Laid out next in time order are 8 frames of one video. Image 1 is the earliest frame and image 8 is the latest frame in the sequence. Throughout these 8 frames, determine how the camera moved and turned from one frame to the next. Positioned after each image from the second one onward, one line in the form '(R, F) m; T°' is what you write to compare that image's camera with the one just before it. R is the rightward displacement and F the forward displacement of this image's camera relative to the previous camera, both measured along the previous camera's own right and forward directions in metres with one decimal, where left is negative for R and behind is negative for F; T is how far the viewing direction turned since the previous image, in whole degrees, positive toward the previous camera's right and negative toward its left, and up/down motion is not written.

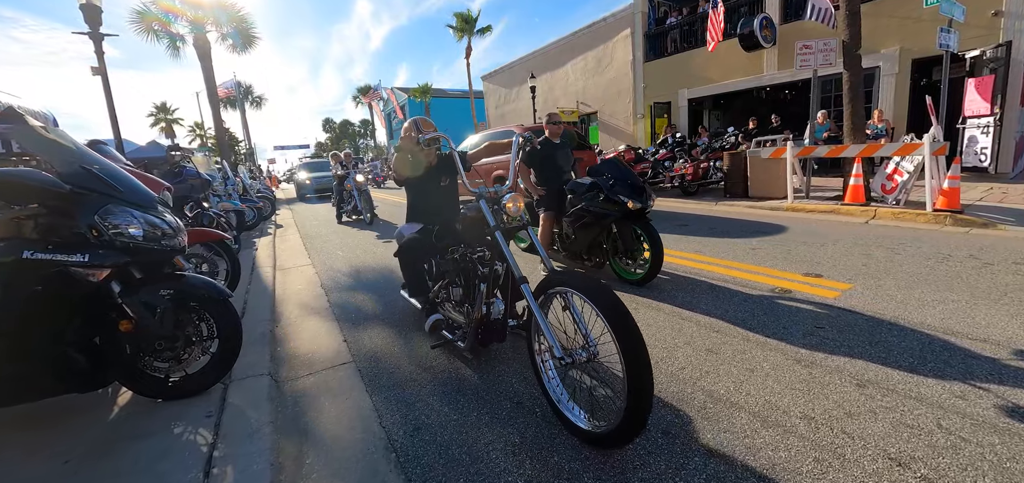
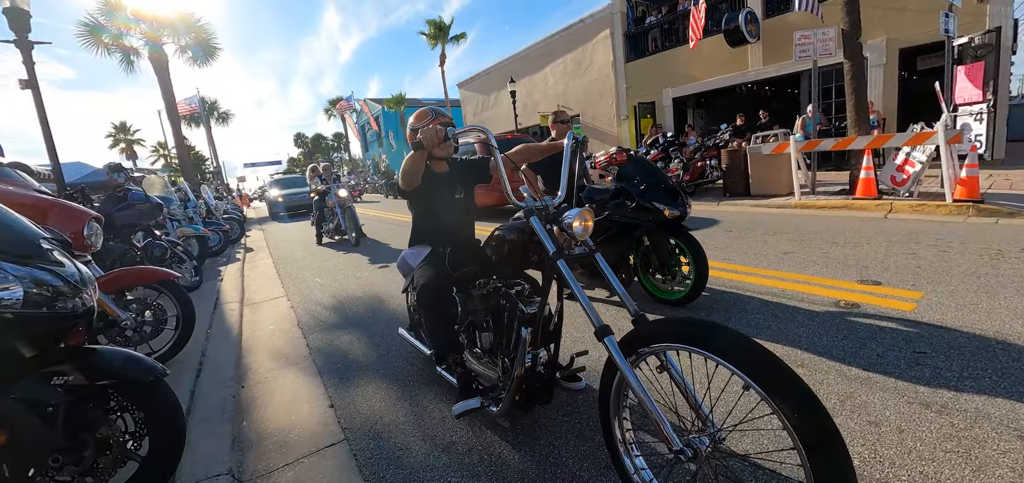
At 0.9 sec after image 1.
(-0.3, +0.7) m; +3°
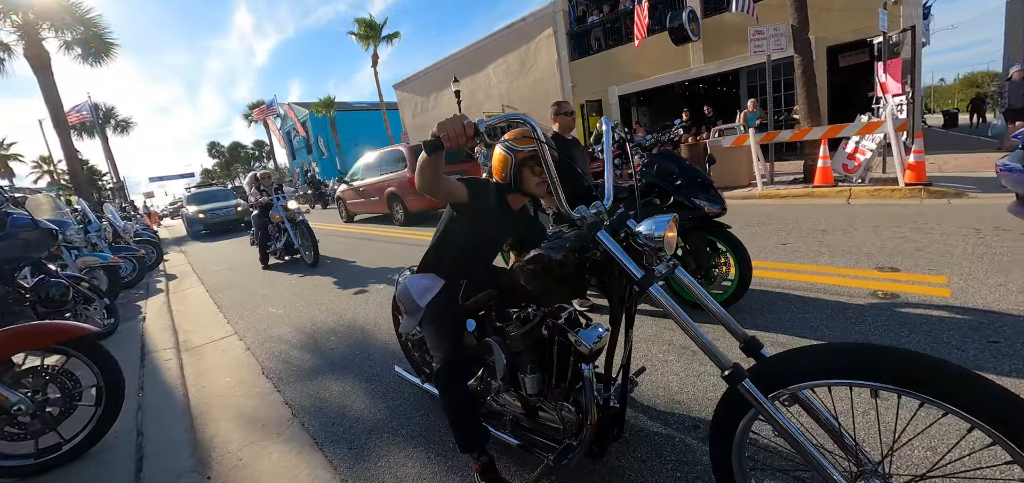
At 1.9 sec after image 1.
(-0.5, +0.6) m; +8°
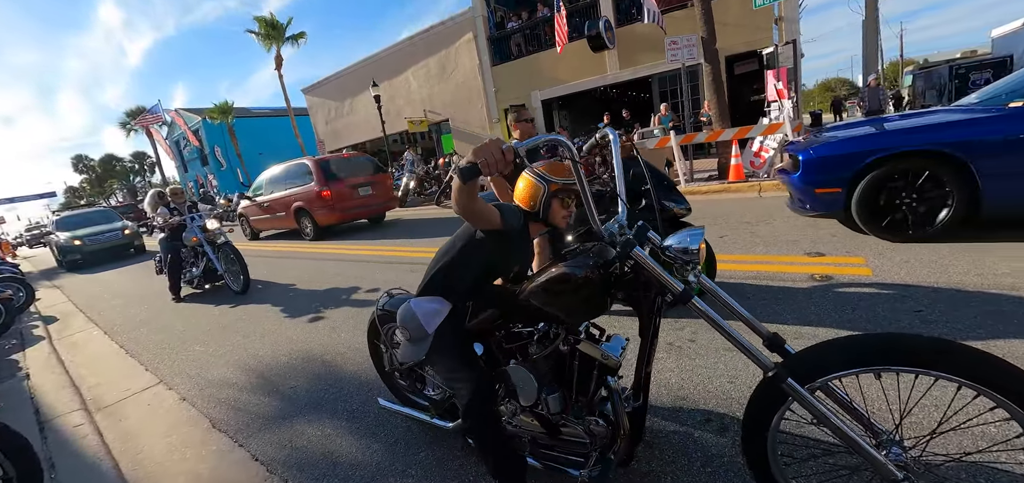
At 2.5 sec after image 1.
(-0.4, +0.2) m; +10°
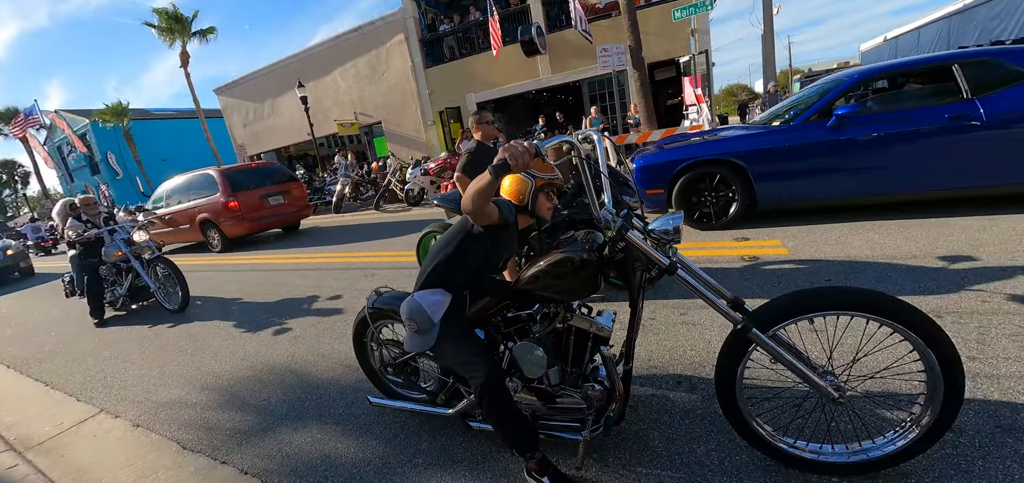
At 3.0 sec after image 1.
(-0.3, -0.2) m; +9°
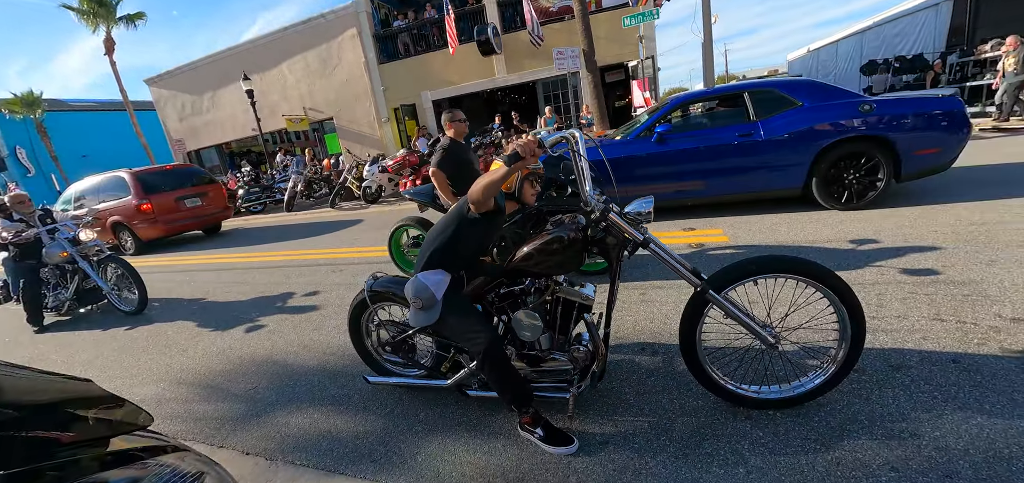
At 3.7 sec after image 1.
(-0.2, -0.3) m; +6°
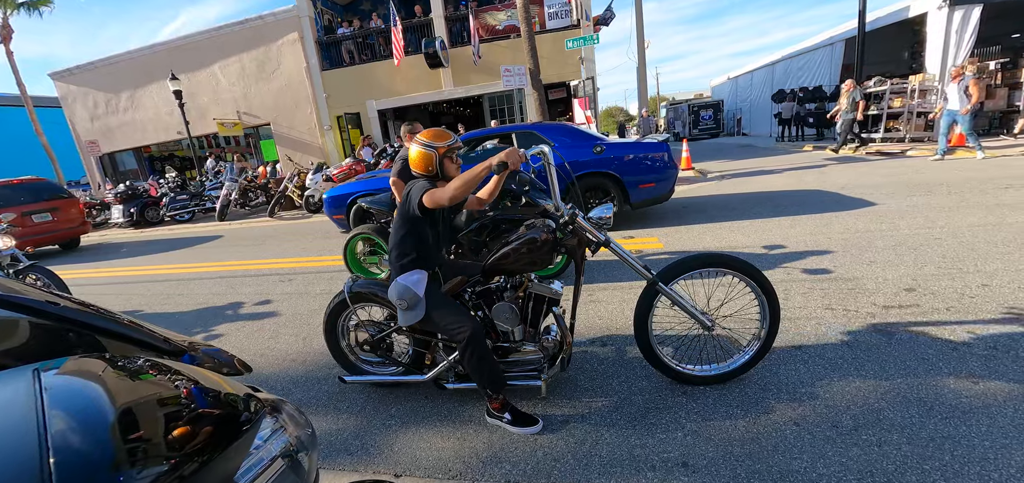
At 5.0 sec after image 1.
(-0.2, -0.3) m; +7°
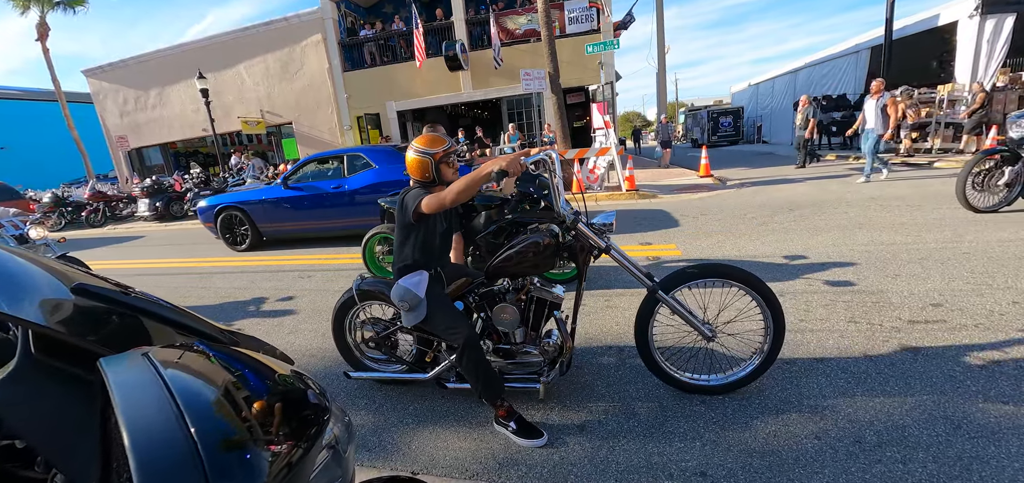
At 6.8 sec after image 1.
(0.0, 0.0) m; -2°
